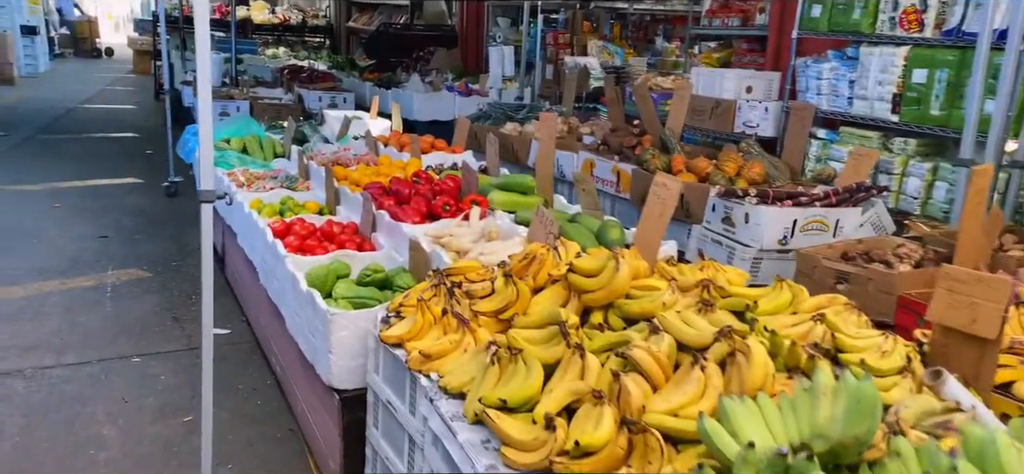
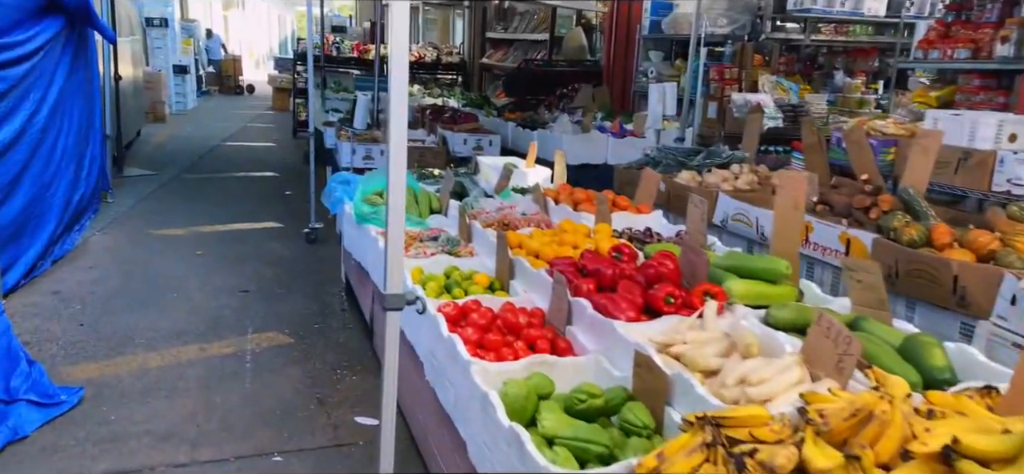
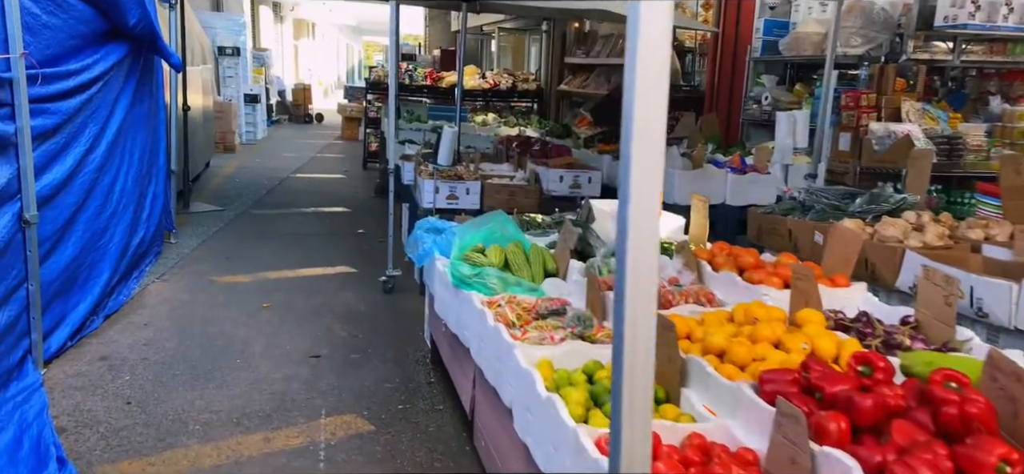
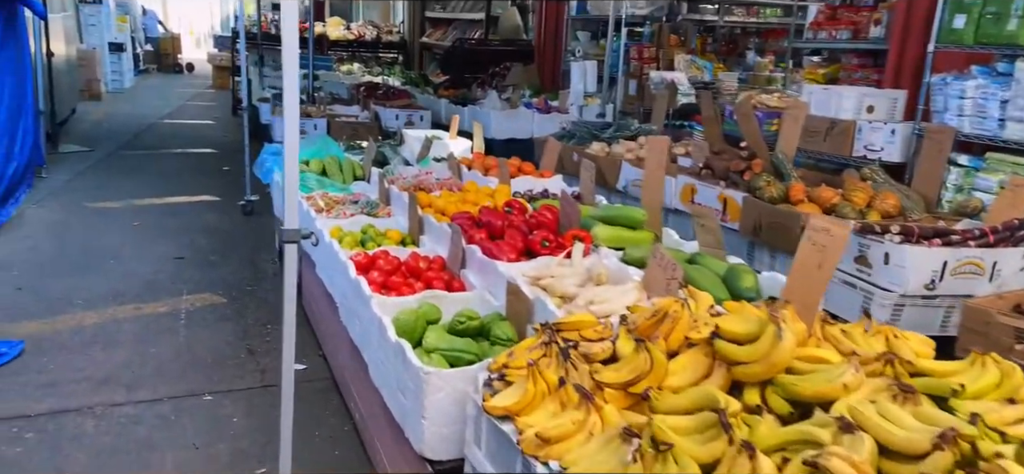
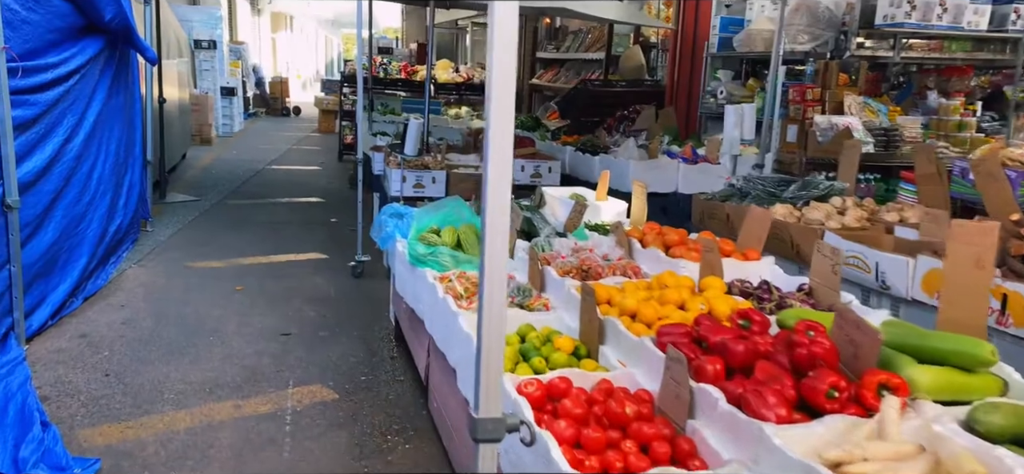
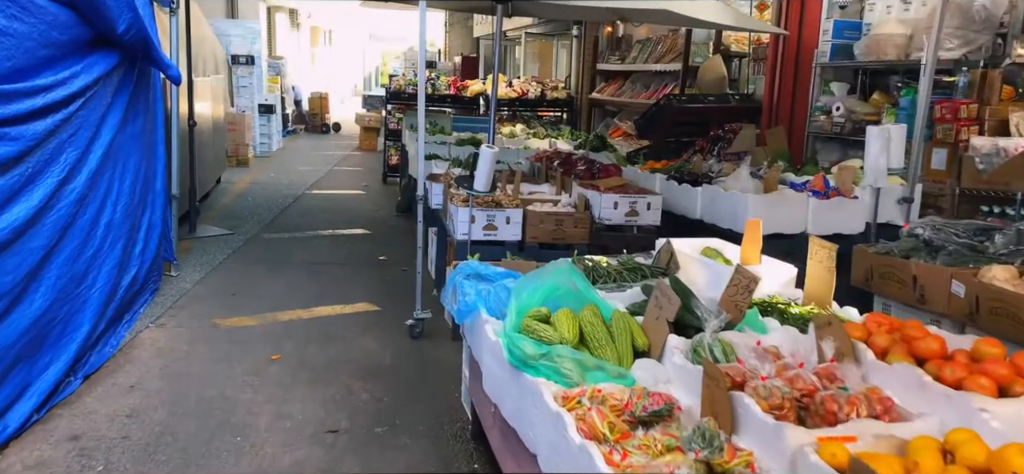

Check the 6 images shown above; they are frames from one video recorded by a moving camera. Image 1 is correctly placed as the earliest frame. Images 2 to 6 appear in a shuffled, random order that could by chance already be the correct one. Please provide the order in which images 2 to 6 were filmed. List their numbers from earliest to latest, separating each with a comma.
4, 2, 5, 3, 6
